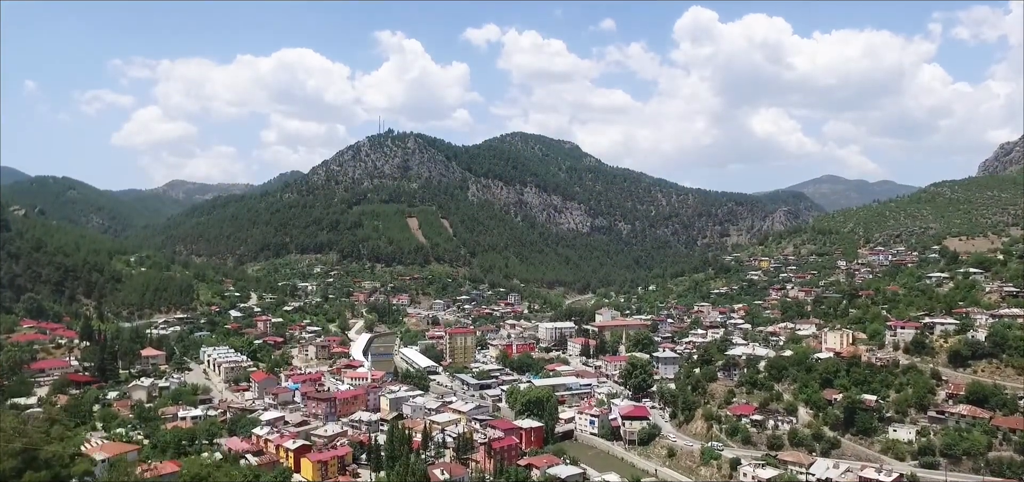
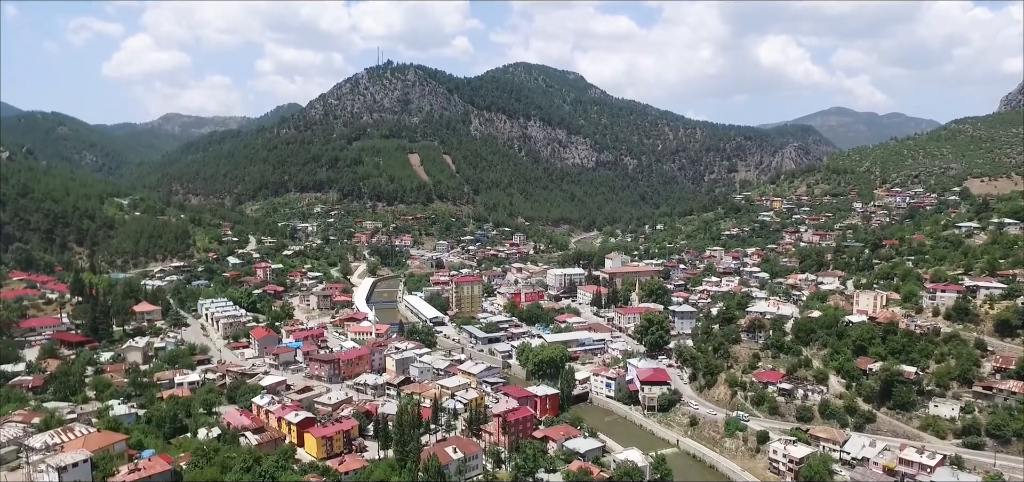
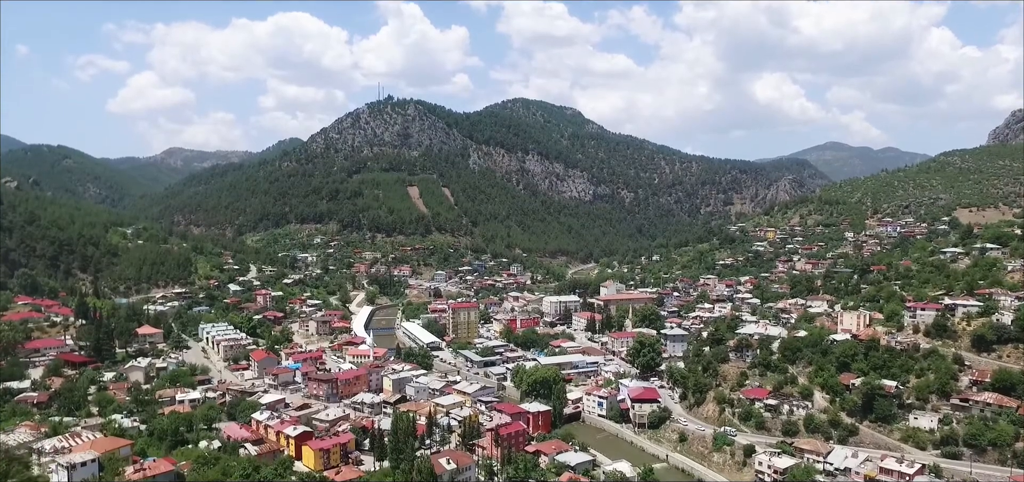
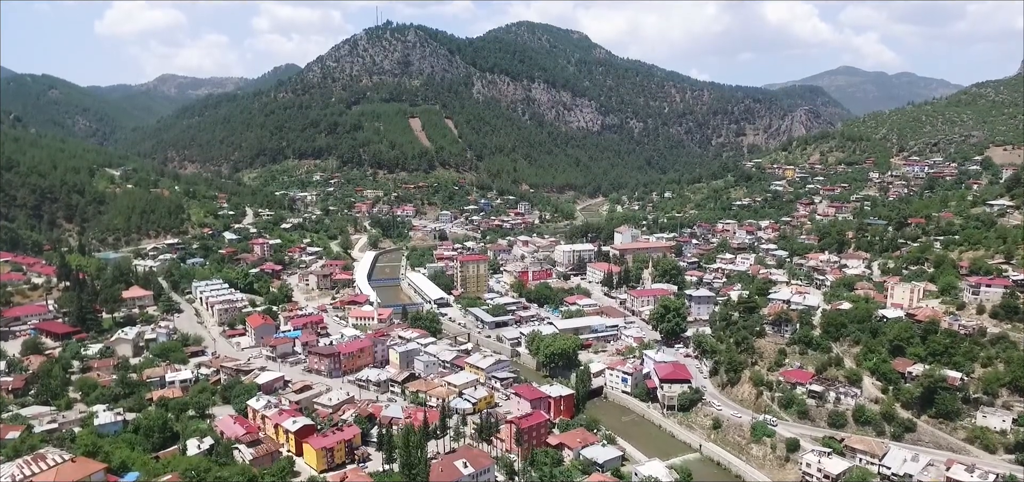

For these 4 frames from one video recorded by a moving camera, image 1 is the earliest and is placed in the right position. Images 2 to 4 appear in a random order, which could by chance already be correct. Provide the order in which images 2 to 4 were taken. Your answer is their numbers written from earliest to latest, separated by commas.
3, 2, 4
